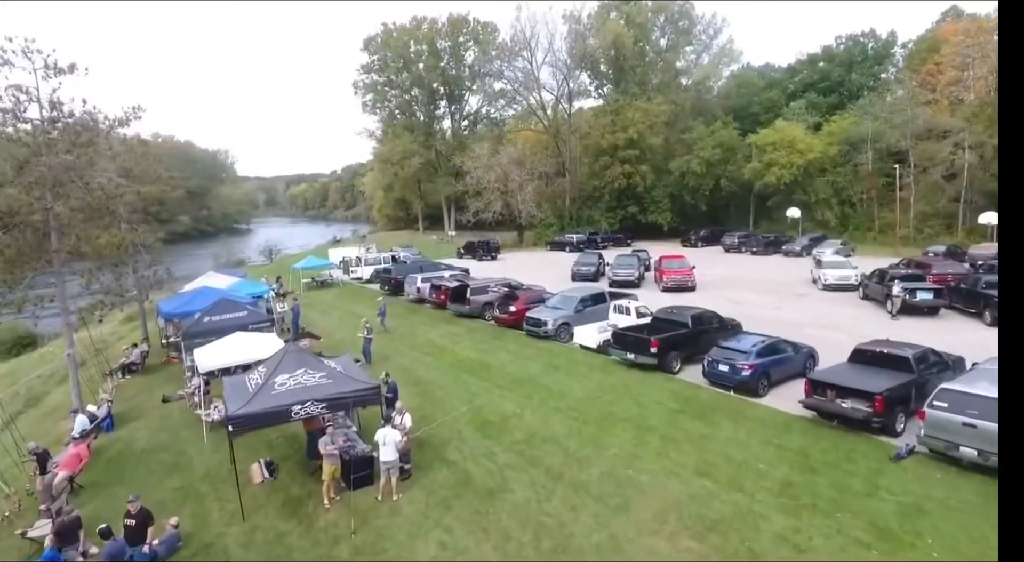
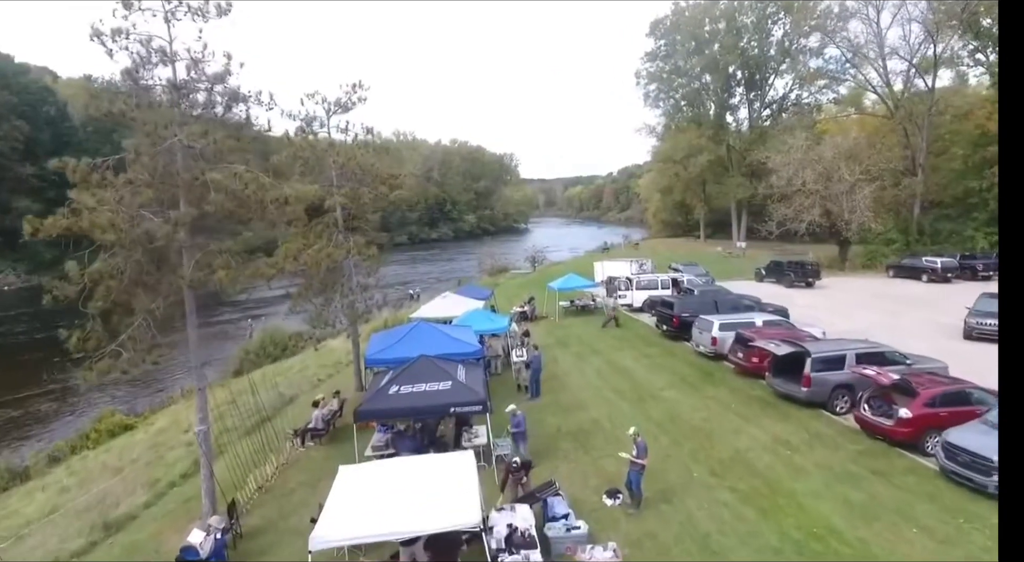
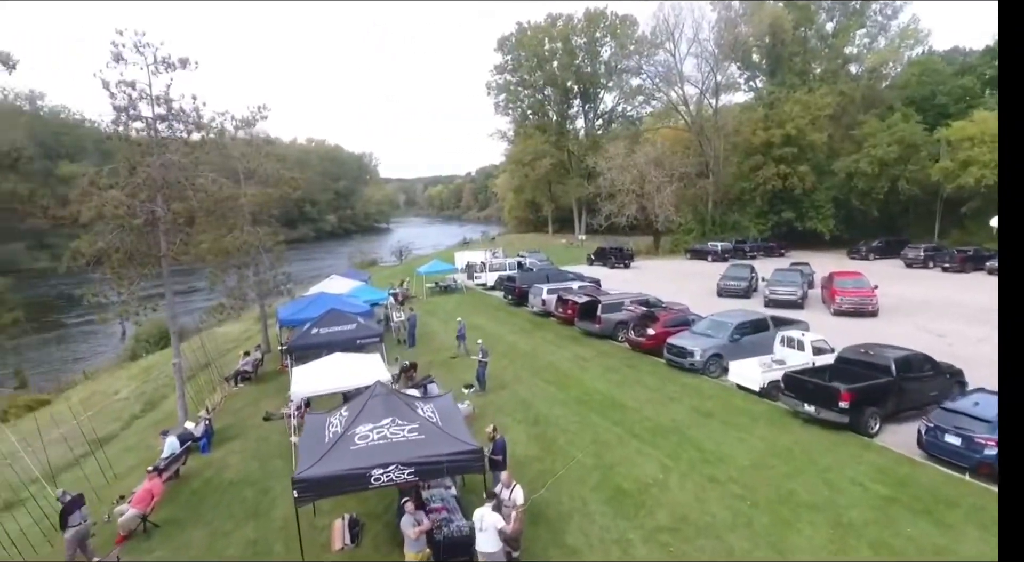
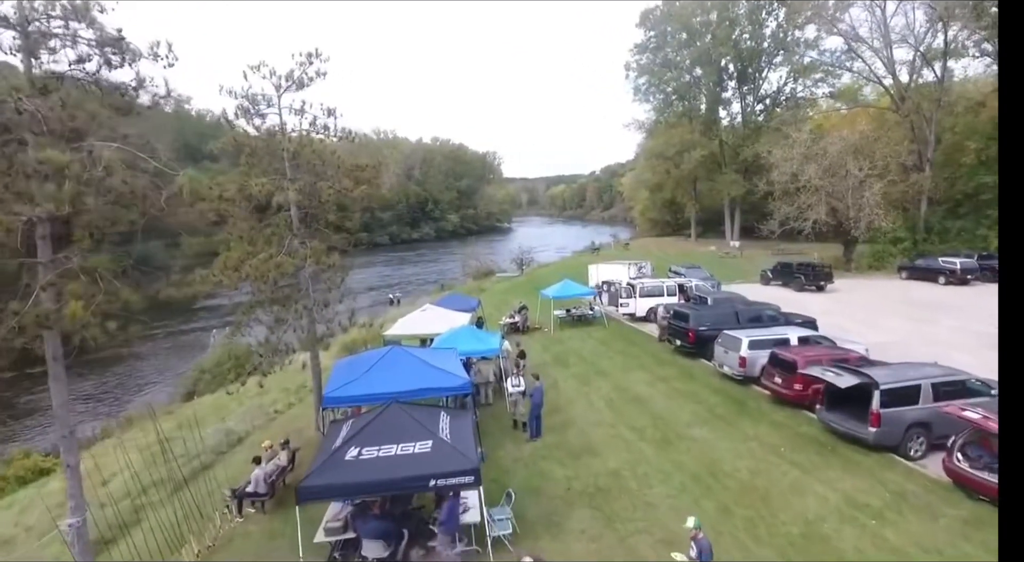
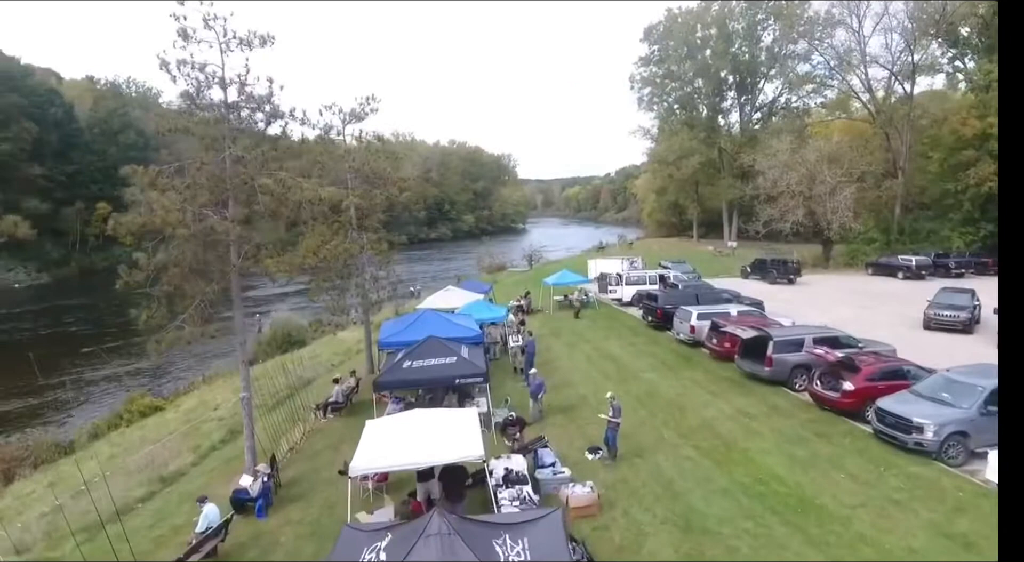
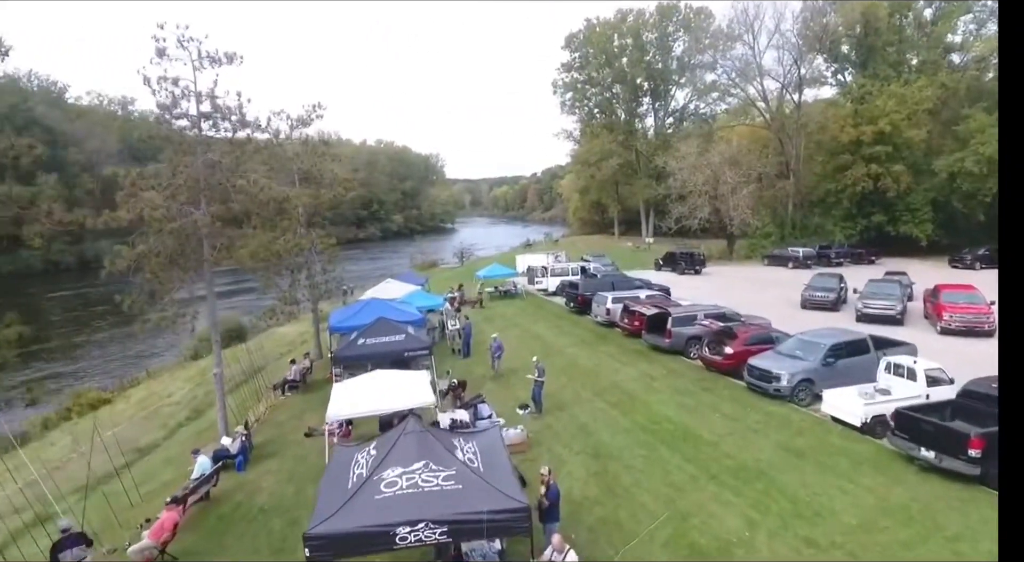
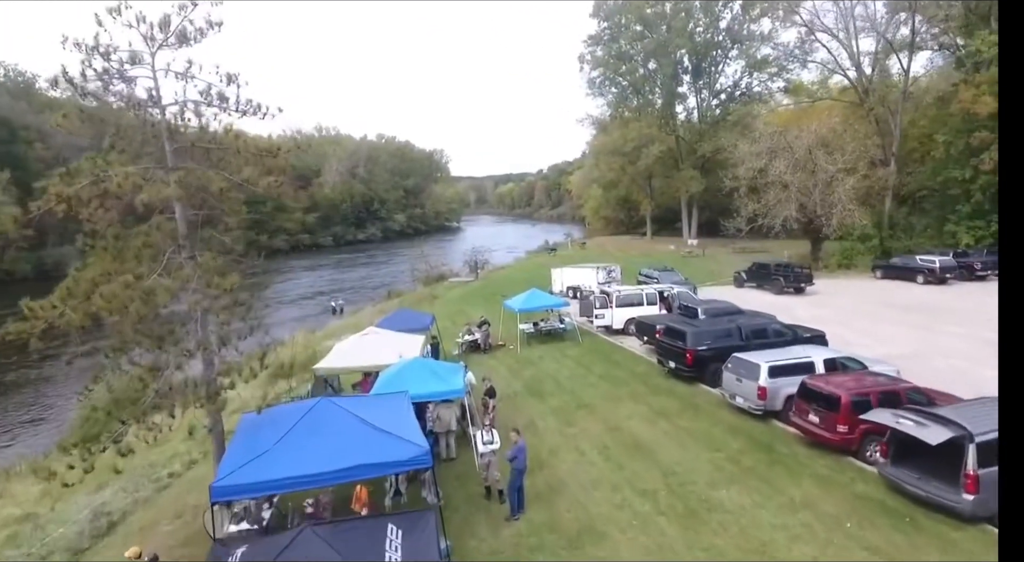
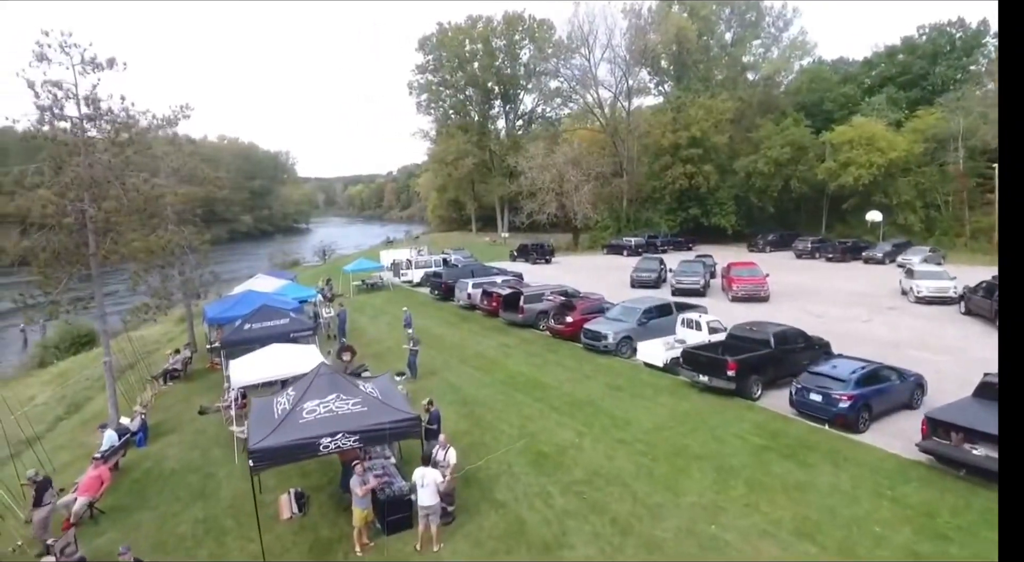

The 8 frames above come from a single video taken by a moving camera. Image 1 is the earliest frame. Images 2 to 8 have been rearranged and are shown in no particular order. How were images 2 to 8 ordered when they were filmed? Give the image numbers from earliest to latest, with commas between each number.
8, 3, 6, 5, 2, 4, 7
